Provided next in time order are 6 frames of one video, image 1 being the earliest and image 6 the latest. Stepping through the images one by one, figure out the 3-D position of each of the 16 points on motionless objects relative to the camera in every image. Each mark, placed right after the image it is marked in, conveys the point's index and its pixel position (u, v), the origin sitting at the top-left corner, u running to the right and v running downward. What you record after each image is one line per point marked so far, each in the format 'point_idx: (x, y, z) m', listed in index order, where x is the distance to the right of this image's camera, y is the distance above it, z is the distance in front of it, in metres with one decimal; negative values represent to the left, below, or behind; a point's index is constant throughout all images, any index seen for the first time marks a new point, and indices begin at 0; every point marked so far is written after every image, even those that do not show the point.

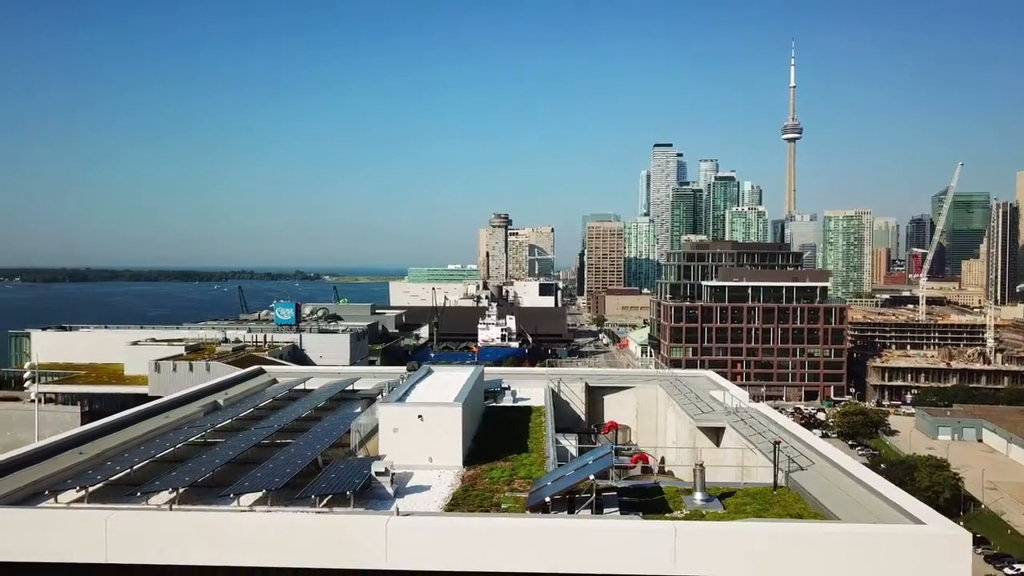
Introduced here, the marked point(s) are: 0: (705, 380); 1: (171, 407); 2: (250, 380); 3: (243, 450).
0: (+4.5, -2.2, +14.9) m
1: (-6.6, -2.3, +12.6) m
2: (-6.8, -2.4, +16.8) m
3: (-3.8, -2.3, +9.2) m
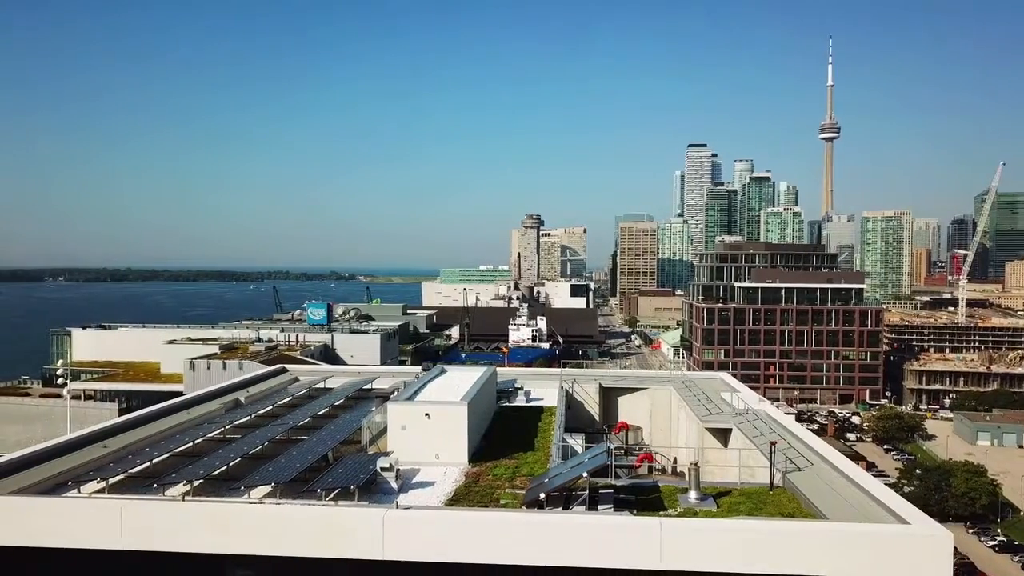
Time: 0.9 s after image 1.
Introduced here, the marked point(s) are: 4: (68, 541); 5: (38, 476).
0: (+4.8, -2.2, +14.8) m
1: (-6.3, -2.3, +12.9) m
2: (-6.4, -2.4, +17.2) m
3: (-3.7, -2.3, +9.5) m
4: (-4.0, -2.3, +5.8) m
5: (-5.6, -2.2, +7.6) m
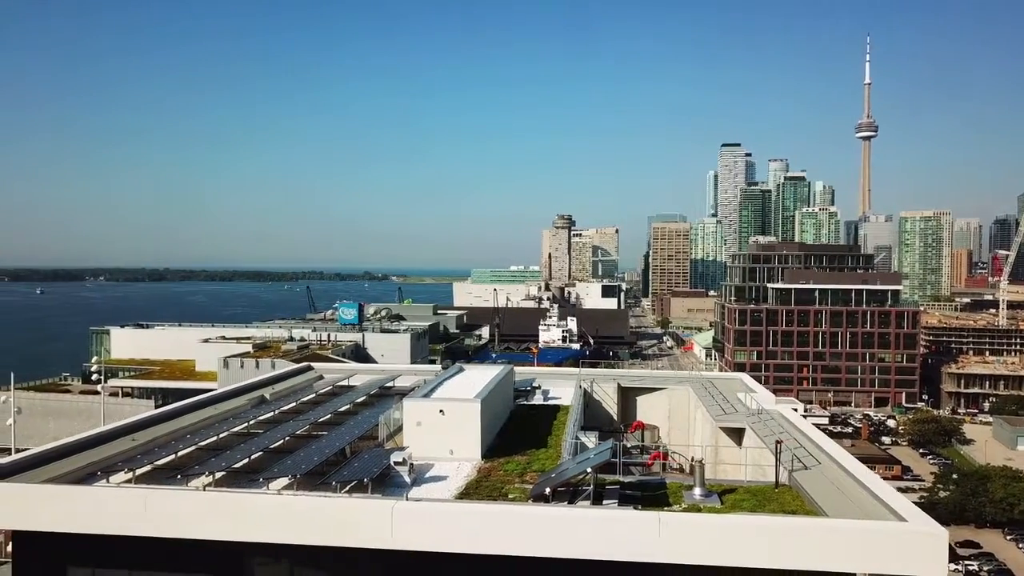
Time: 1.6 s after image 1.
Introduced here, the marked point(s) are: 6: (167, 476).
0: (+5.2, -2.2, +14.8) m
1: (-6.0, -2.3, +13.3) m
2: (-5.8, -2.4, +17.6) m
3: (-3.5, -2.3, +9.8) m
4: (-3.9, -2.3, +6.1) m
5: (-5.5, -2.2, +8.0) m
6: (-4.4, -2.4, +8.2) m
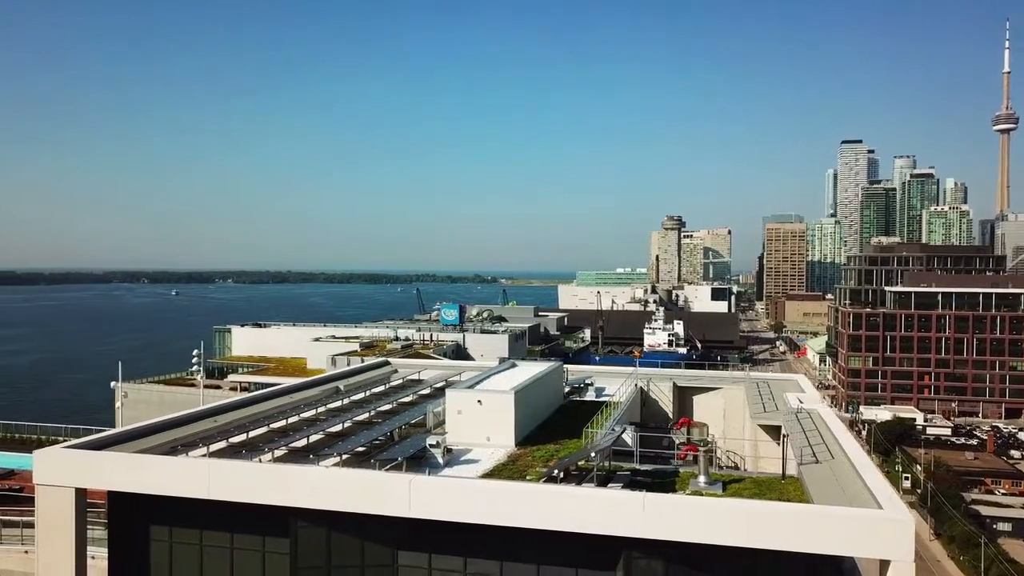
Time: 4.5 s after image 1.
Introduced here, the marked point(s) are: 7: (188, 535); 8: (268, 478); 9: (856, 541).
0: (+6.4, -2.2, +14.5) m
1: (-4.9, -2.3, +14.6) m
2: (-4.2, -2.4, +18.8) m
3: (-2.9, -2.3, +10.7) m
4: (-3.8, -2.2, +7.1) m
5: (-5.1, -2.2, +9.2) m
6: (-3.9, -2.4, +9.2) m
7: (-3.7, -2.9, +7.4) m
8: (-2.5, -2.0, +6.6) m
9: (+2.6, -1.9, +4.8) m
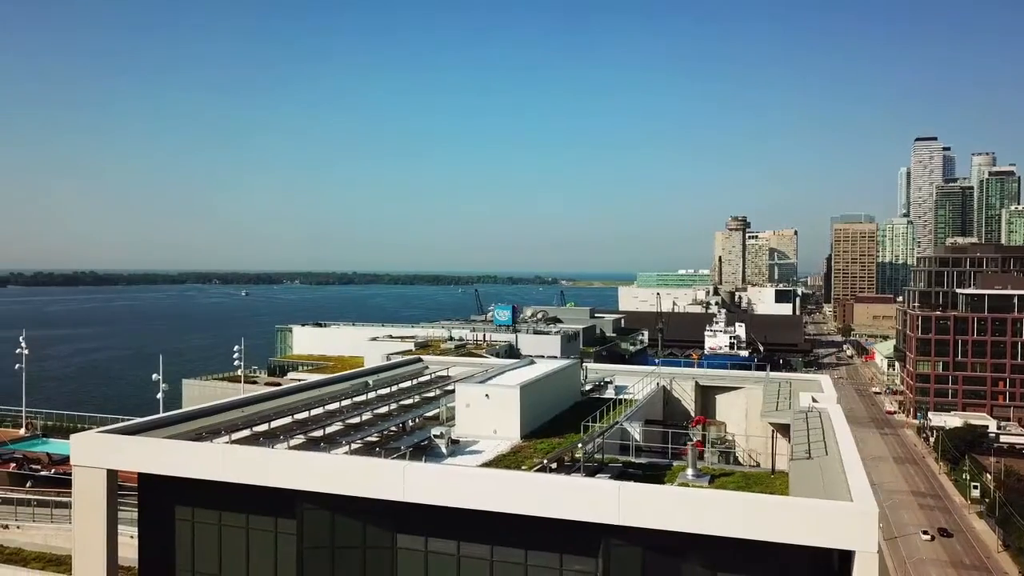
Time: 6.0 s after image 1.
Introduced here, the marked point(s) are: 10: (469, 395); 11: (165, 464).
0: (+6.9, -2.1, +14.4) m
1: (-4.4, -2.2, +15.1) m
2: (-3.4, -2.3, +19.3) m
3: (-2.7, -2.2, +11.1) m
4: (-3.8, -2.2, +7.6) m
5: (-4.9, -2.1, +9.7) m
6: (-3.8, -2.3, +9.7) m
7: (-3.8, -2.8, +7.9) m
8: (-2.6, -1.9, +7.1) m
9: (+2.4, -1.8, +4.8) m
10: (-0.6, -1.6, +9.5) m
11: (-4.2, -2.1, +7.8) m
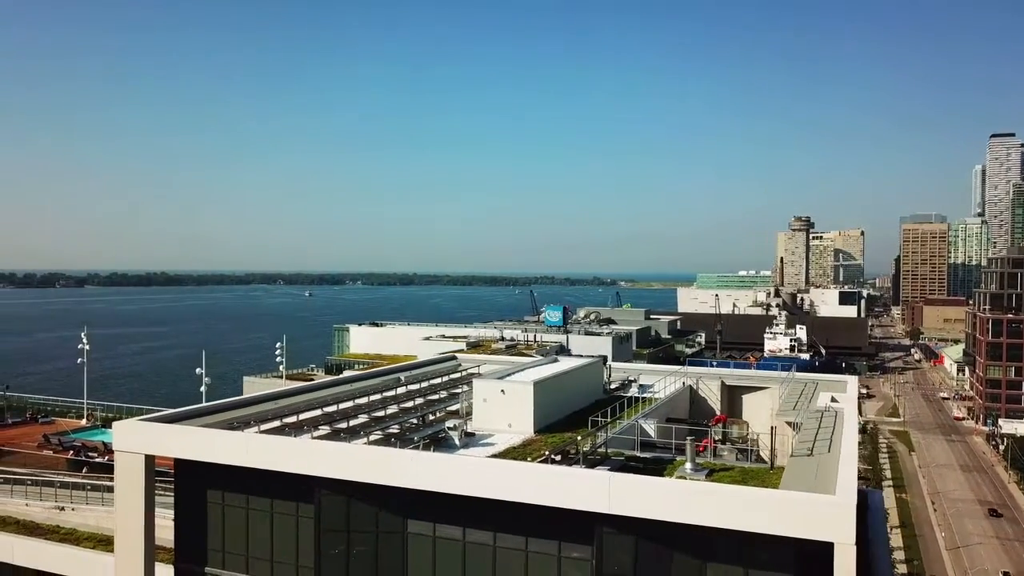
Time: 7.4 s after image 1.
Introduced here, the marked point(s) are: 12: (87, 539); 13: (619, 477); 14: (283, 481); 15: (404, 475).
0: (+7.4, -2.1, +14.2) m
1: (-3.8, -2.2, +15.6) m
2: (-2.6, -2.3, +19.7) m
3: (-2.3, -2.2, +11.6) m
4: (-3.7, -2.1, +8.1) m
5: (-4.7, -2.1, +10.3) m
6: (-3.6, -2.3, +10.2) m
7: (-3.6, -2.8, +8.4) m
8: (-2.5, -1.9, +7.5) m
9: (+2.3, -1.8, +5.0) m
10: (-0.4, -1.5, +9.8) m
11: (-4.1, -2.1, +8.3) m
12: (-8.3, -4.9, +12.5) m
13: (+1.0, -1.7, +5.7) m
14: (-2.9, -2.4, +8.1) m
15: (-1.1, -2.0, +6.8) m
